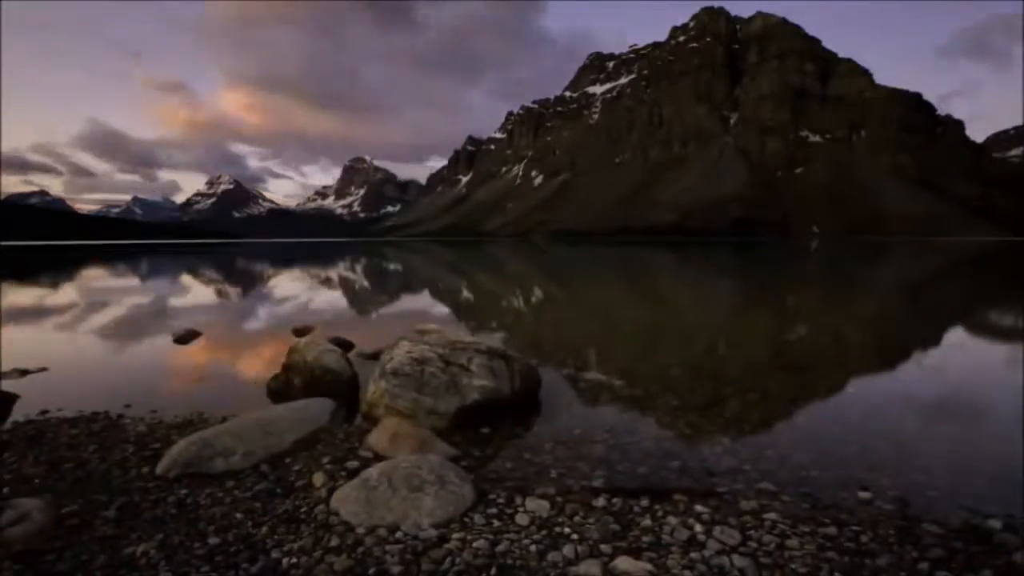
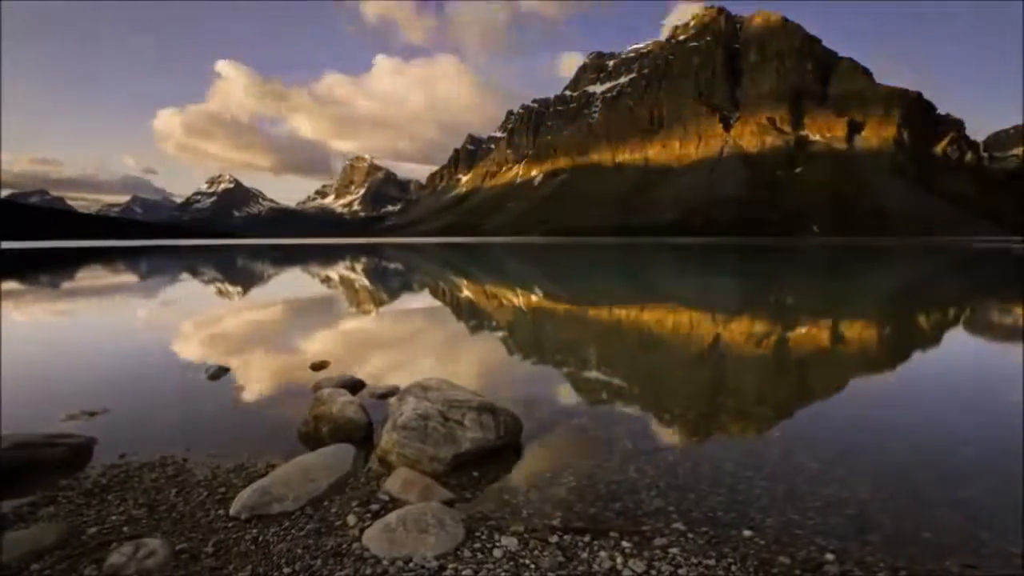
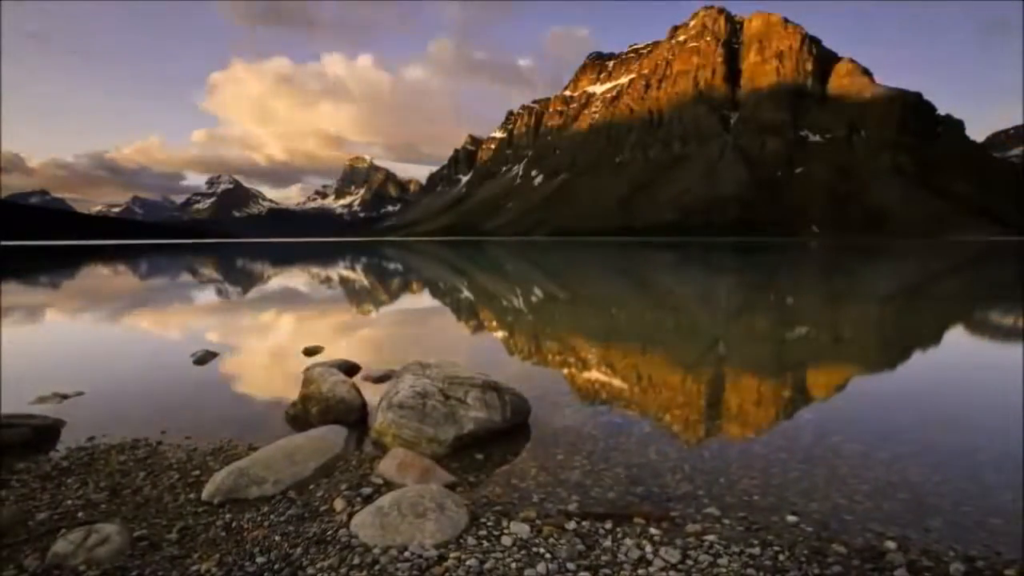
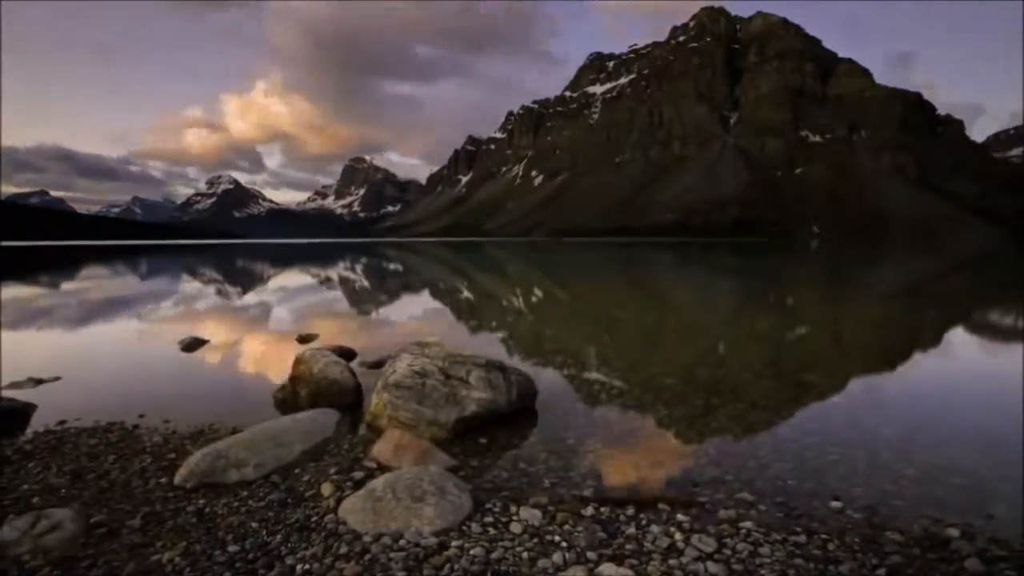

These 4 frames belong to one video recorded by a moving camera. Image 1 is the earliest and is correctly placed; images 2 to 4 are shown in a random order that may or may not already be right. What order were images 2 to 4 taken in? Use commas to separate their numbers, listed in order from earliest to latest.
4, 3, 2
